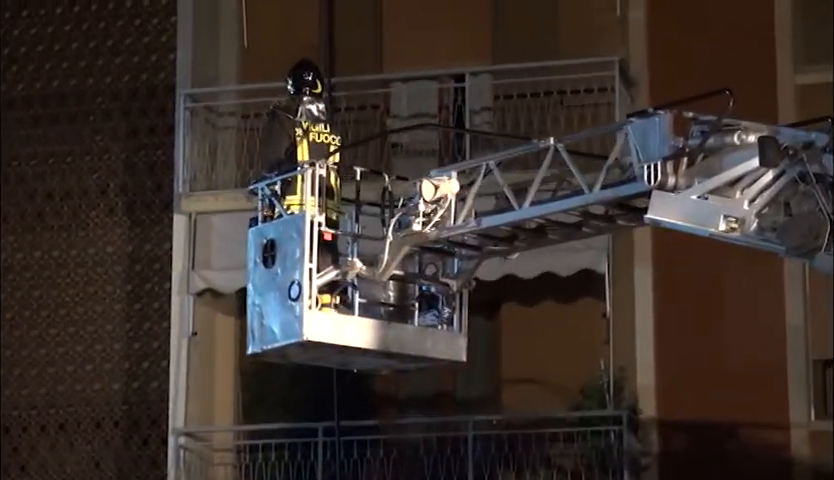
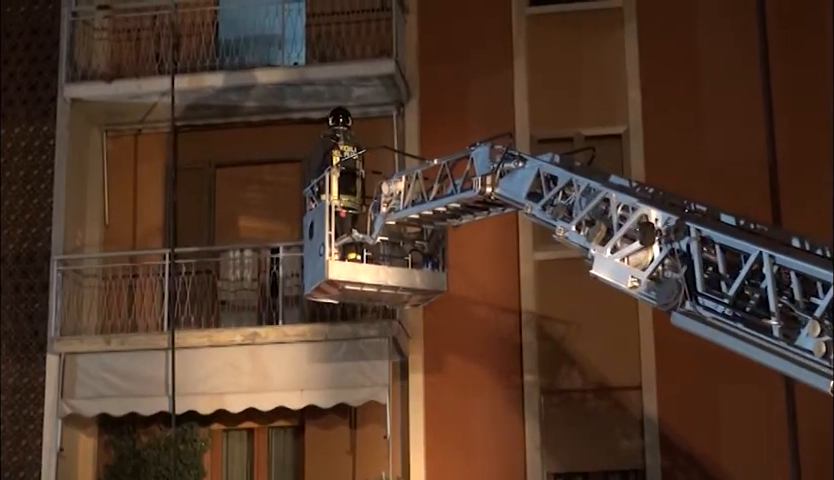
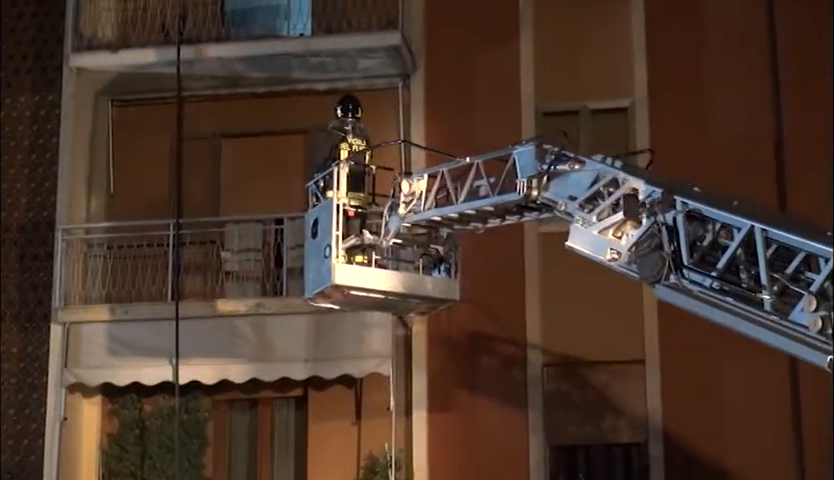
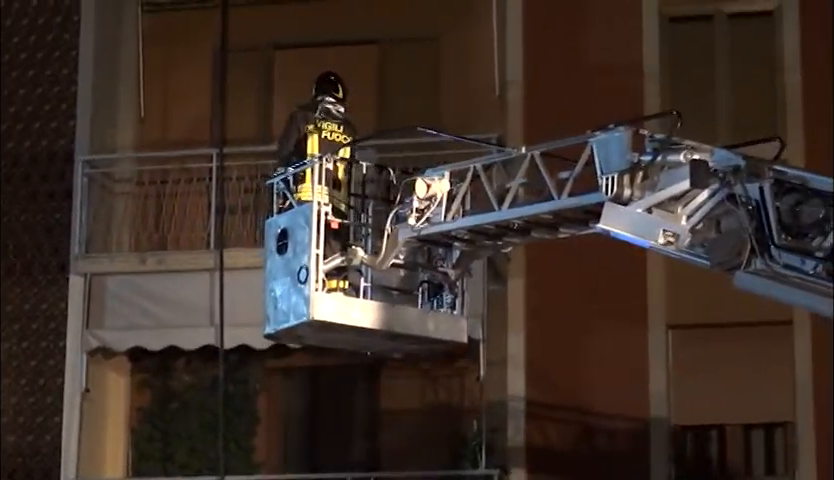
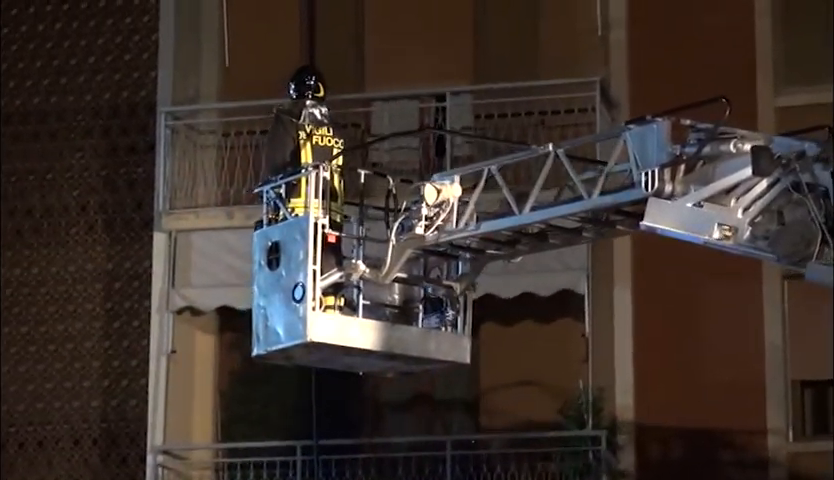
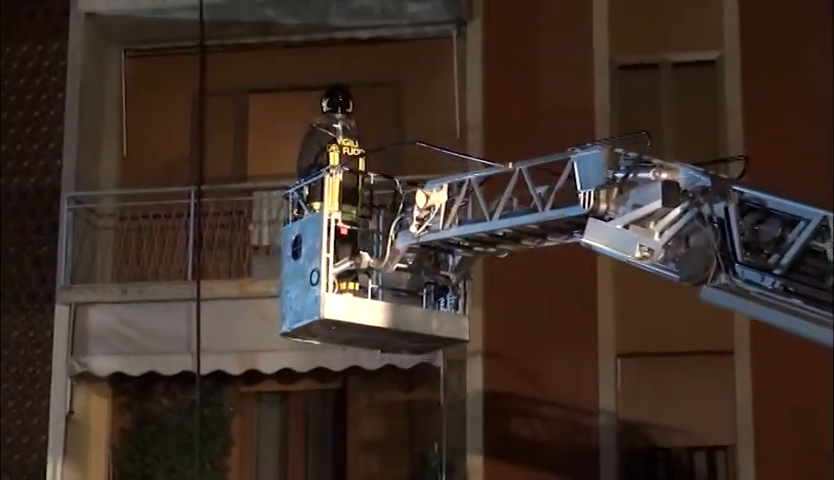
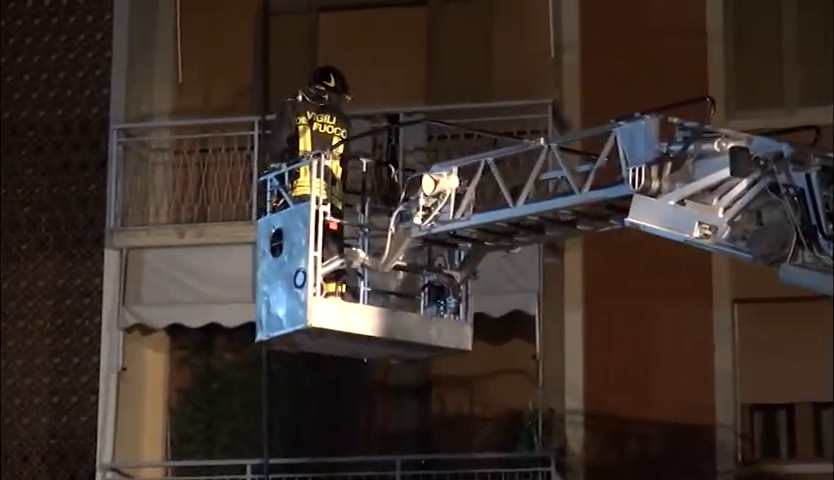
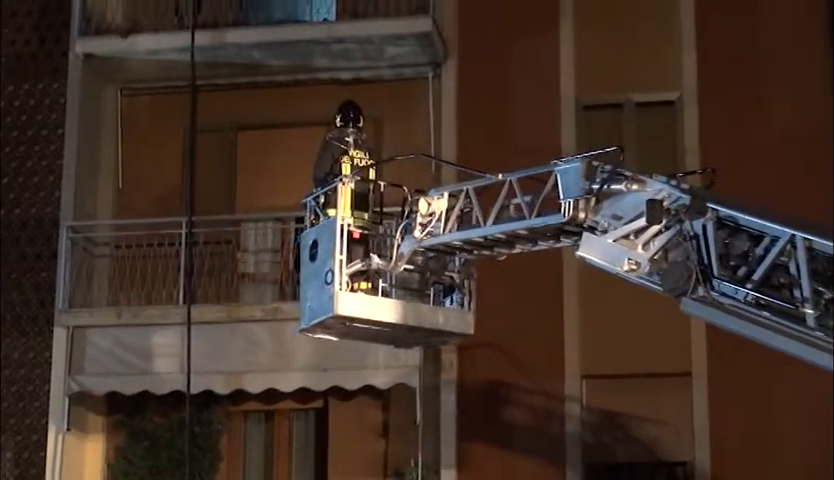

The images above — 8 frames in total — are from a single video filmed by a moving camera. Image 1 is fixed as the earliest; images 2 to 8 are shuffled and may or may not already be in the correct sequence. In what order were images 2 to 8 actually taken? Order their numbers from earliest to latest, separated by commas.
5, 7, 4, 6, 8, 3, 2
